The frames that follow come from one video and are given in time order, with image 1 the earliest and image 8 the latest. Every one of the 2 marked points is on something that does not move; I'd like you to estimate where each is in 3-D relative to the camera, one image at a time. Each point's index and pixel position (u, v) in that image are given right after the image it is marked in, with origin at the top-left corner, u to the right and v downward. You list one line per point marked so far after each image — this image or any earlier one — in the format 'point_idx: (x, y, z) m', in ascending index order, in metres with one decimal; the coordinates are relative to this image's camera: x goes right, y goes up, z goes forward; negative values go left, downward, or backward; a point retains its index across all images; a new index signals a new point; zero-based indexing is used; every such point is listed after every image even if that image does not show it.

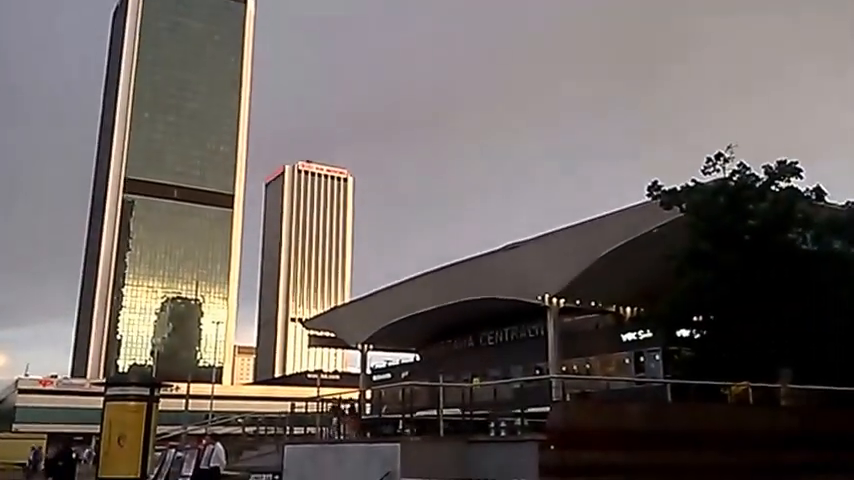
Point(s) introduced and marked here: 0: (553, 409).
0: (+2.2, -3.0, +15.5) m
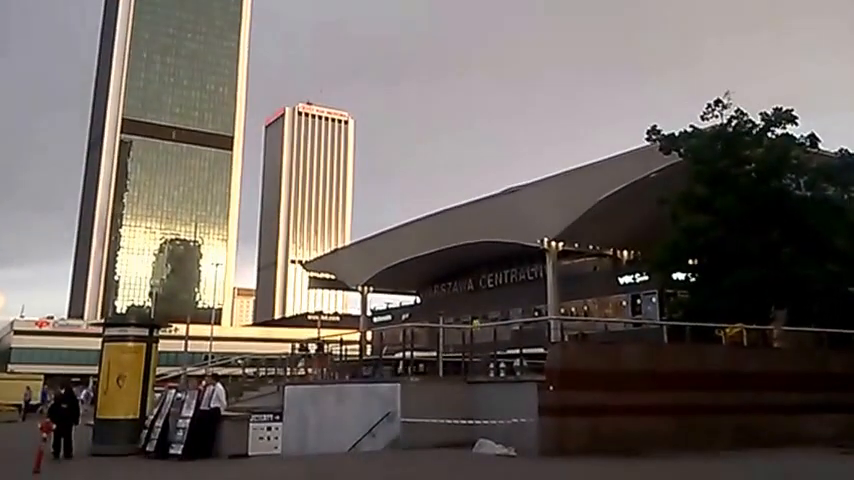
0: (+2.2, -2.0, +15.9) m
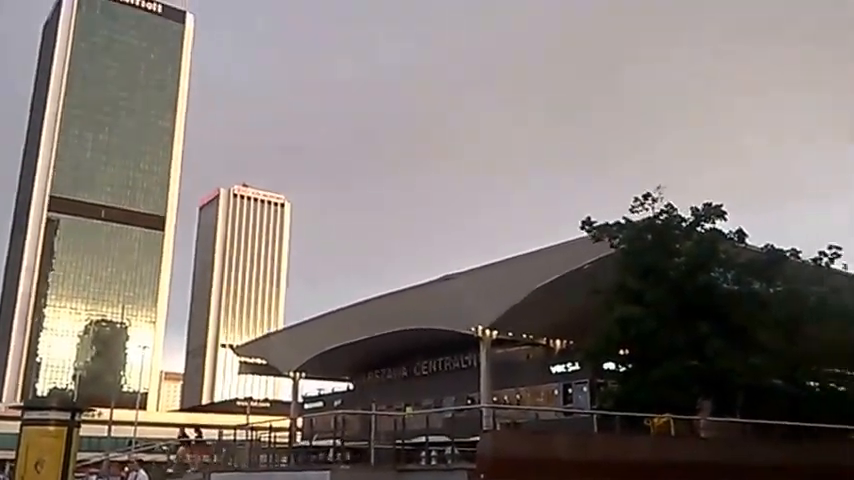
0: (+1.0, -3.6, +15.8) m
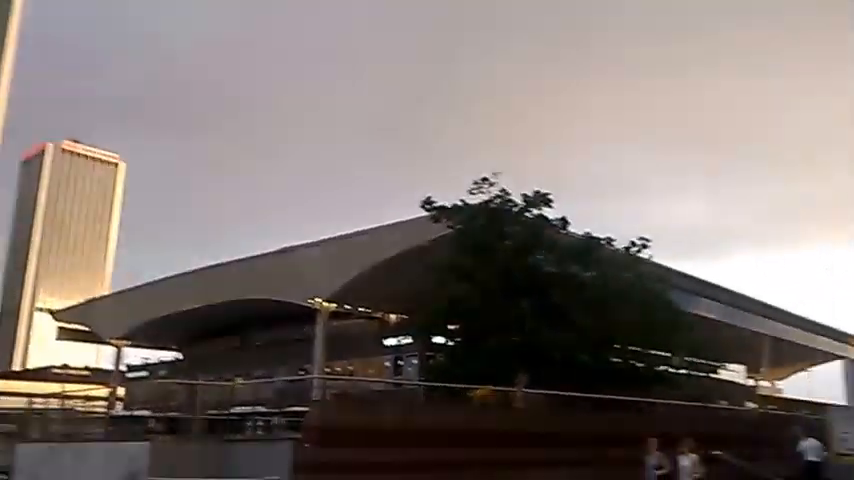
0: (-2.0, -3.1, +16.4) m
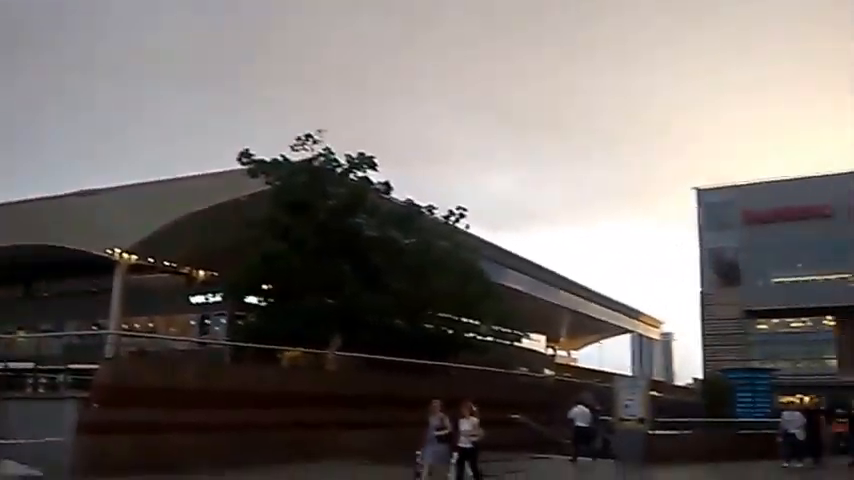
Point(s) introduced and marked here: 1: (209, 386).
0: (-5.3, -2.2, +15.3) m
1: (-4.3, -3.1, +17.8) m
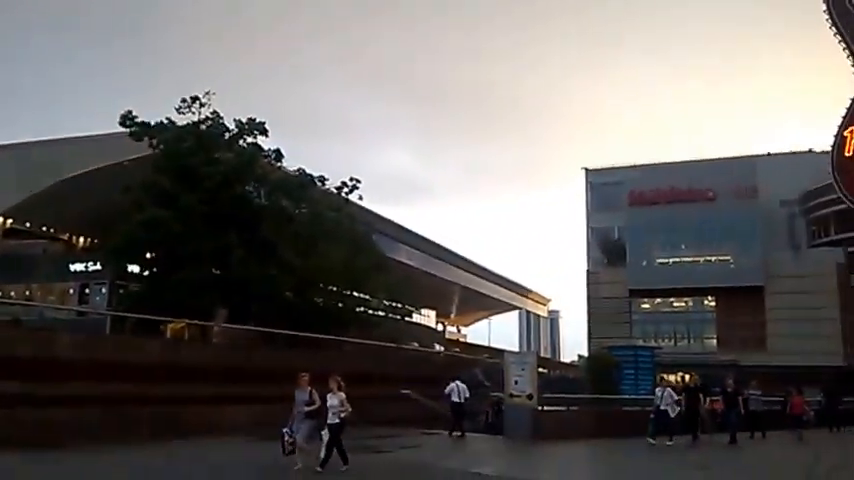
0: (-7.1, -1.5, +14.1) m
1: (-6.4, -2.4, +16.8) m
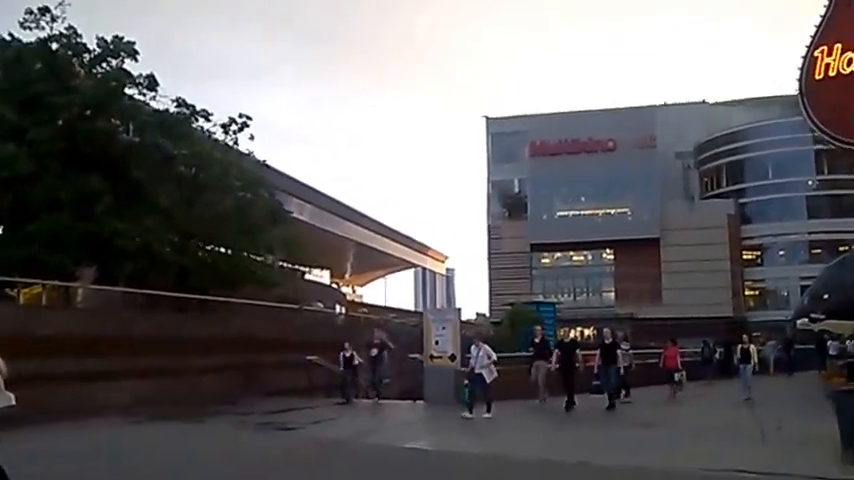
0: (-7.7, -0.6, +10.1) m
1: (-7.4, -1.4, +12.8) m
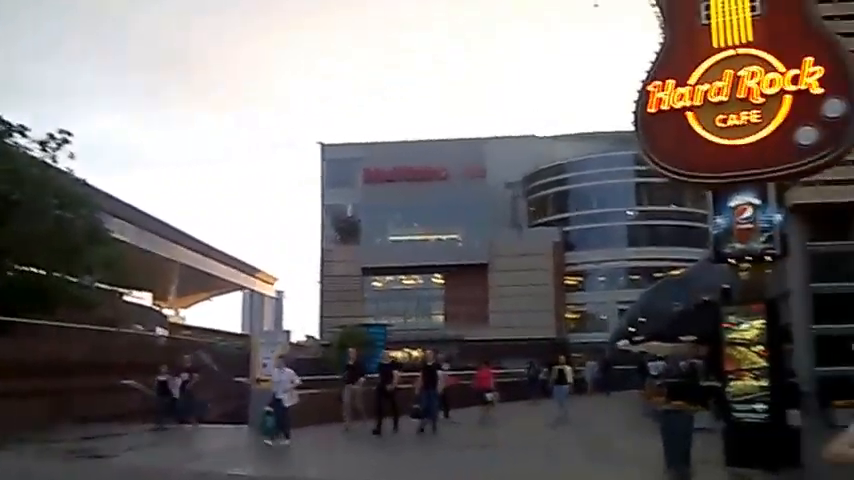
0: (-9.4, -0.7, +8.6) m
1: (-9.7, -1.5, +11.3) m
